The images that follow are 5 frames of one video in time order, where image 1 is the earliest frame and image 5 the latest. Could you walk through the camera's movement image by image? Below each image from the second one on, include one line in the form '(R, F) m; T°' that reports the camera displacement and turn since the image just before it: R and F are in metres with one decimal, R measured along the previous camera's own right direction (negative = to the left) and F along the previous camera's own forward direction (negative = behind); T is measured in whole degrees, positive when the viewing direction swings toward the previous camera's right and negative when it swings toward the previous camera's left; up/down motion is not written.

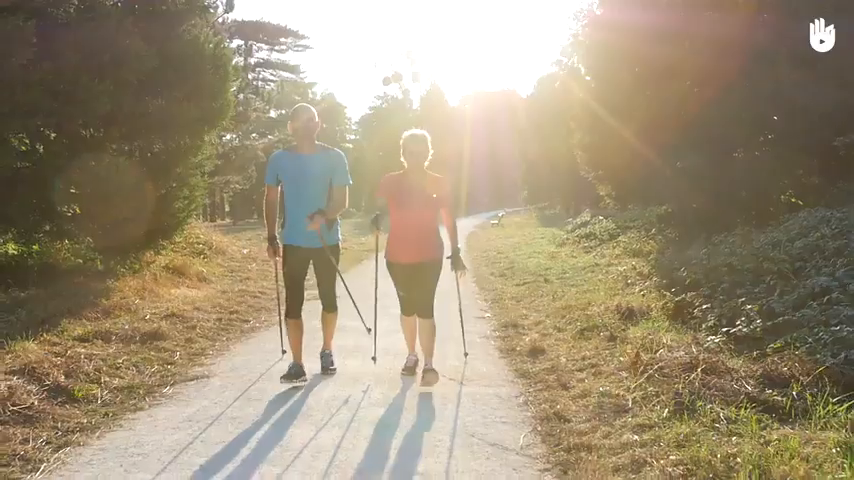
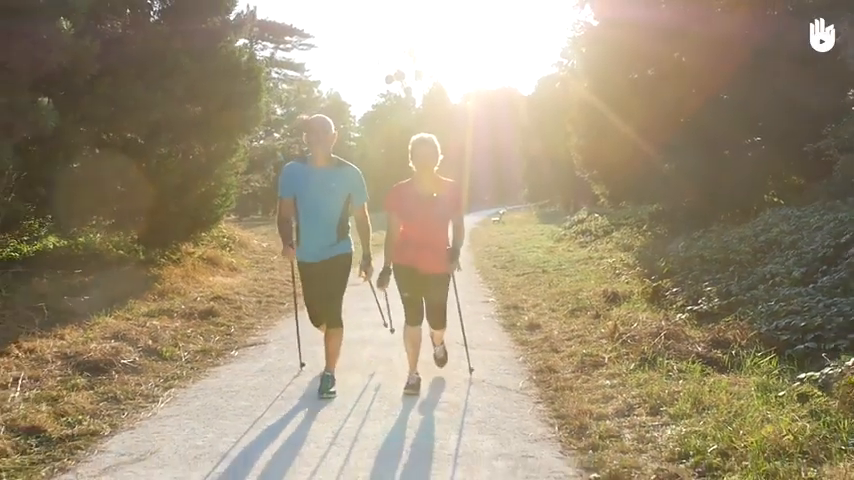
(-0.1, -1.4) m; 0°
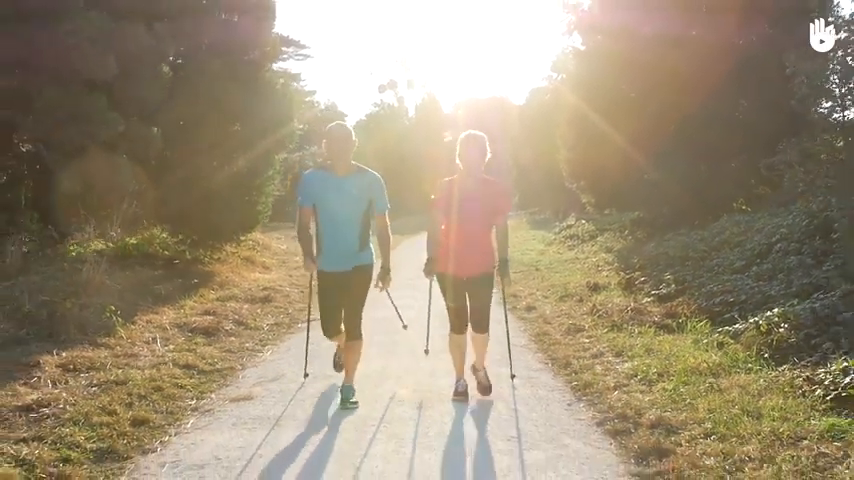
(-0.4, -2.3) m; +1°
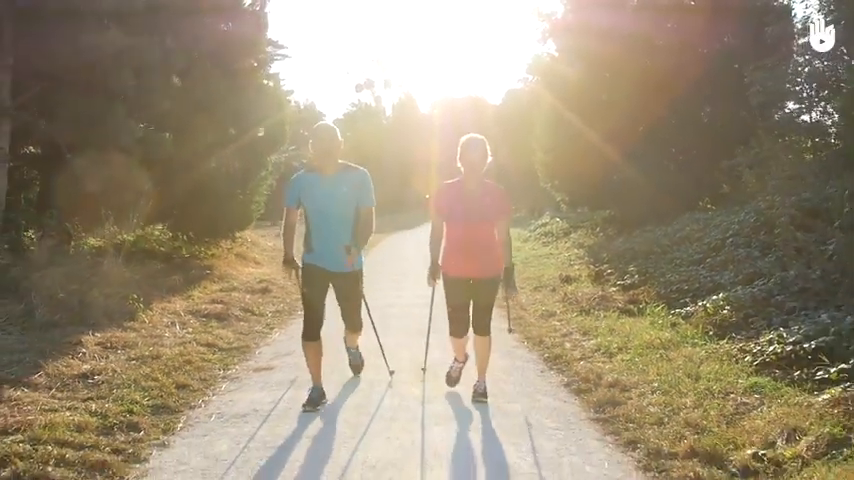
(-0.1, -1.0) m; +2°
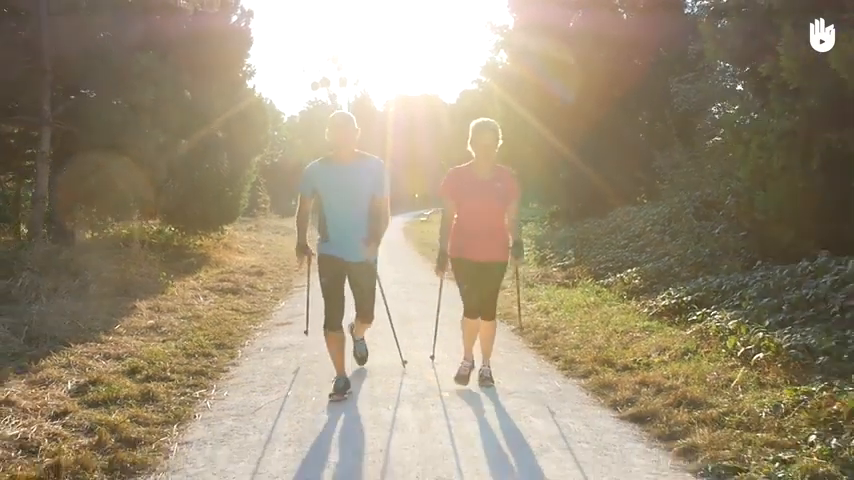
(-0.3, -2.2) m; +3°
